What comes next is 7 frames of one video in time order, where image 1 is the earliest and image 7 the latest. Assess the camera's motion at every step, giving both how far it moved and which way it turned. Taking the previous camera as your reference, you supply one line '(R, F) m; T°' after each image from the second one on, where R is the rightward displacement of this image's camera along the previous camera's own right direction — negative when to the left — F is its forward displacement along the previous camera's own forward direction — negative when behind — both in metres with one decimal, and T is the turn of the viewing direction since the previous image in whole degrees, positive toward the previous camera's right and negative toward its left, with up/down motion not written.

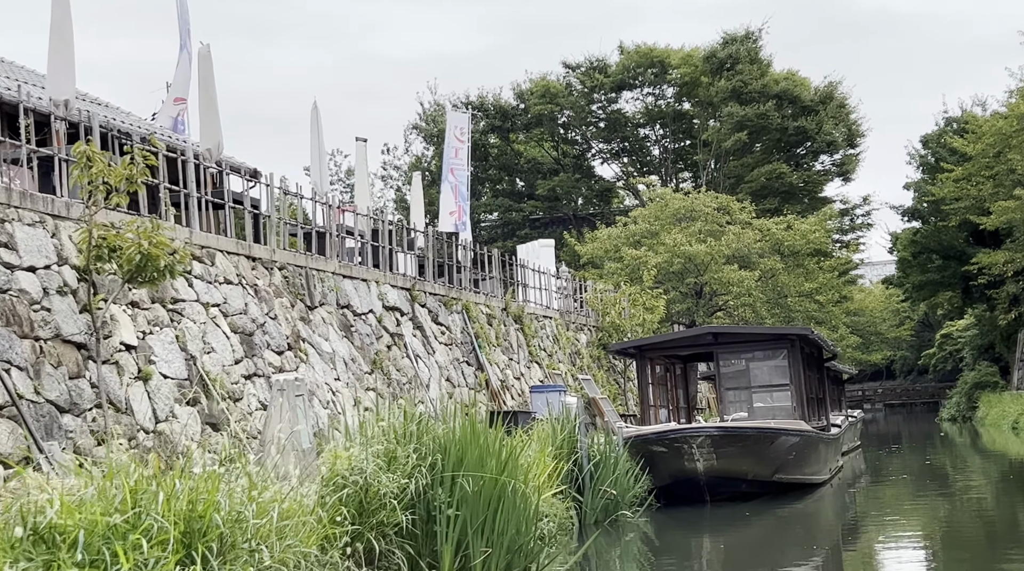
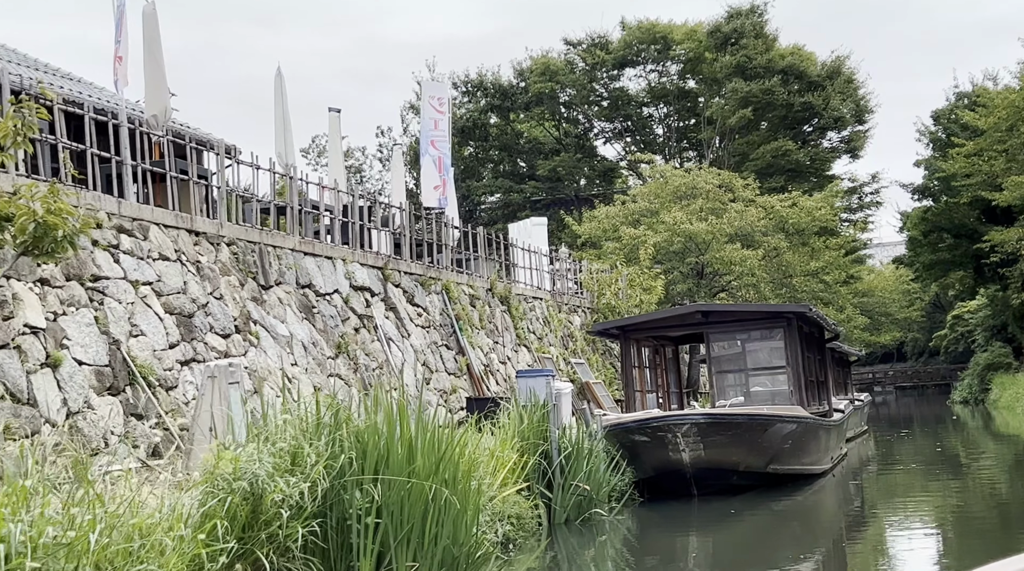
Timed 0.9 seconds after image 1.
(+0.4, +1.2) m; 0°
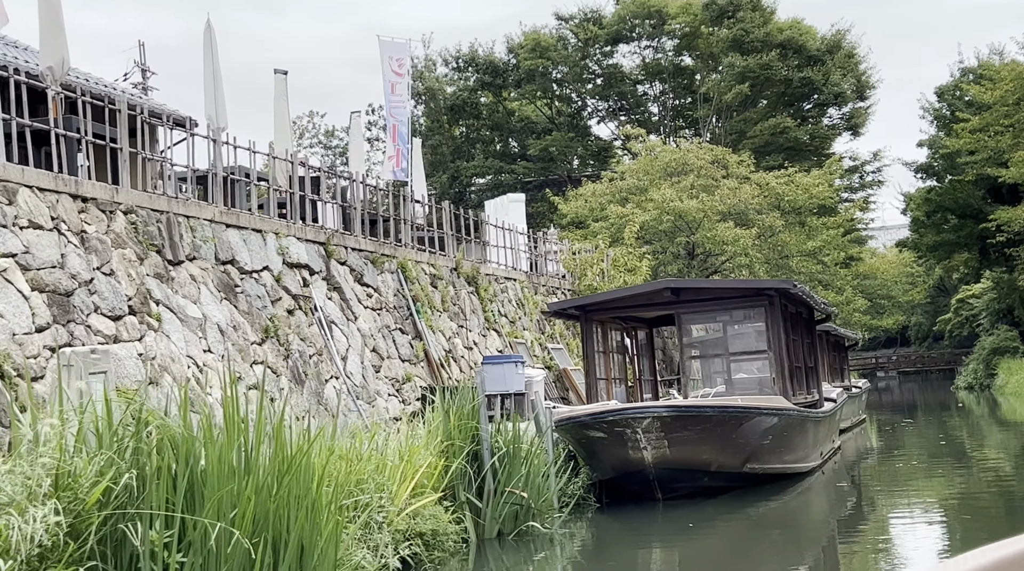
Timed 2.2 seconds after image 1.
(+0.6, +1.7) m; 0°
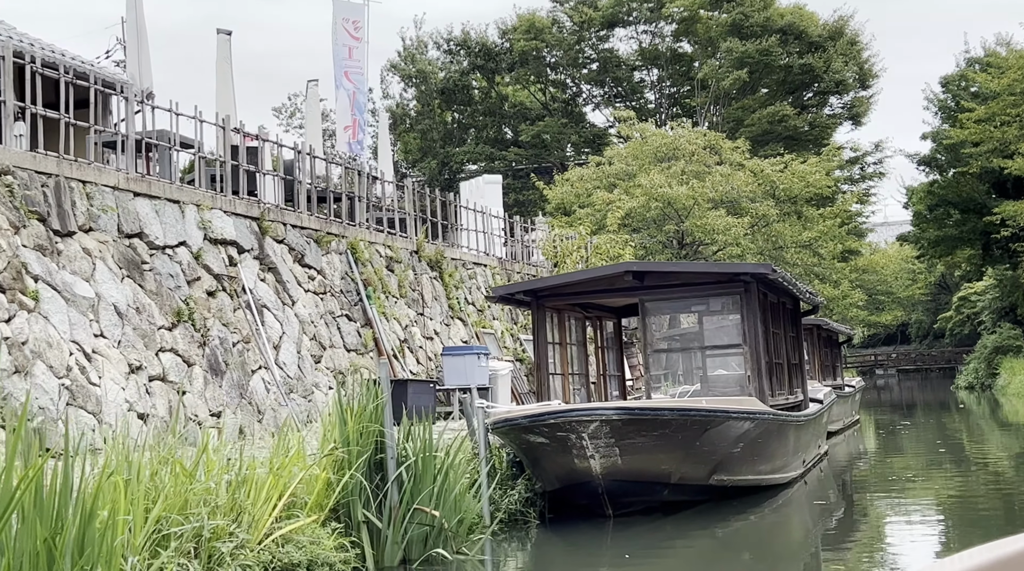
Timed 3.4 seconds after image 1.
(+0.5, +1.5) m; 0°
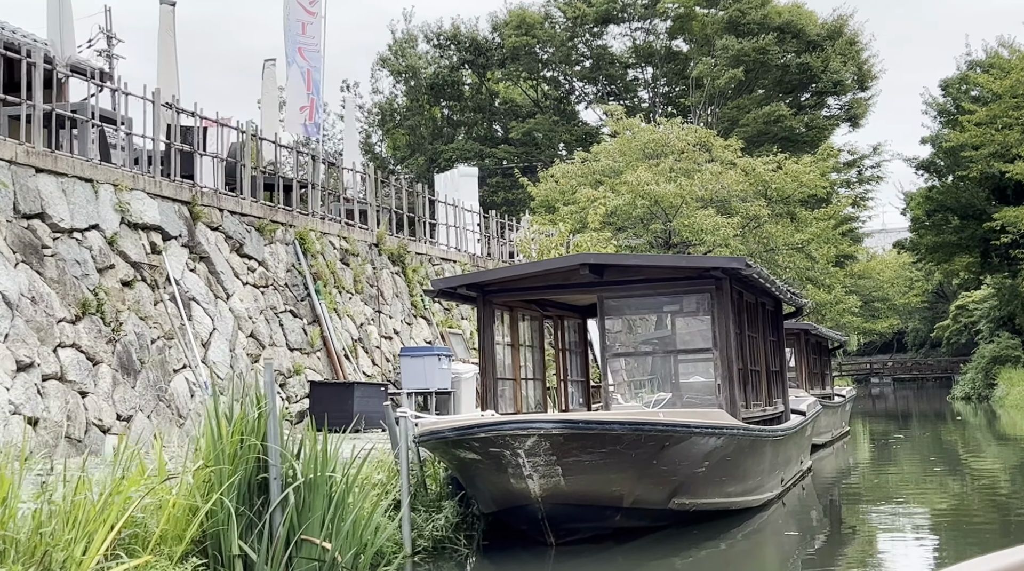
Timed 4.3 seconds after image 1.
(+0.4, +1.2) m; 0°
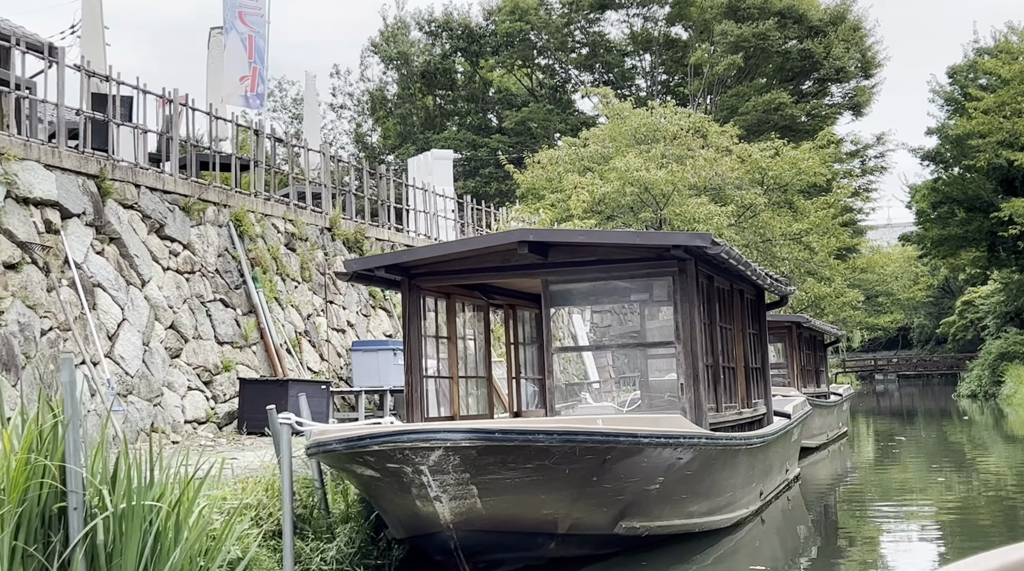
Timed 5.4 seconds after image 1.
(+0.5, +1.4) m; 0°
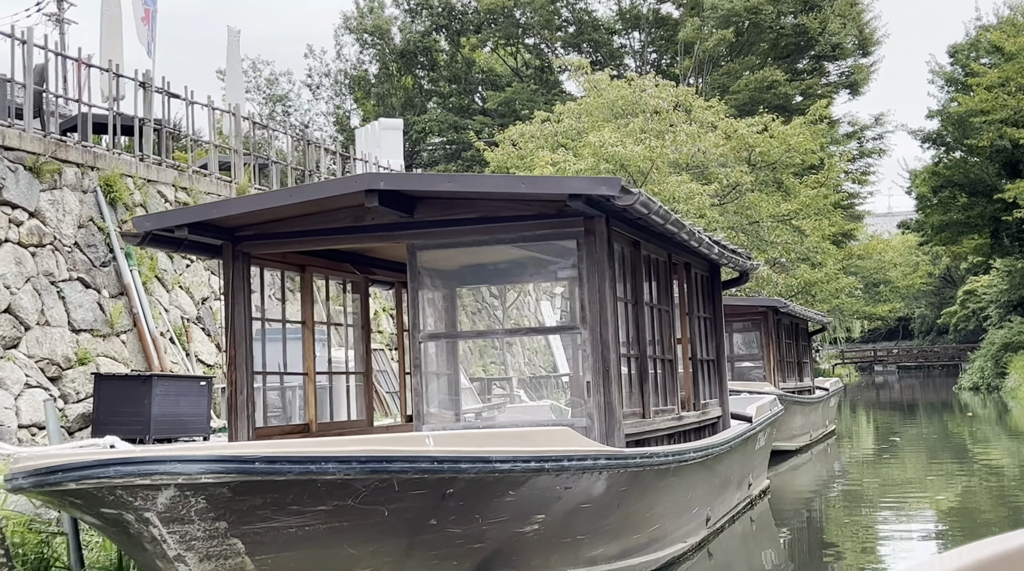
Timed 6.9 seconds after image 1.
(+0.7, +2.1) m; 0°
